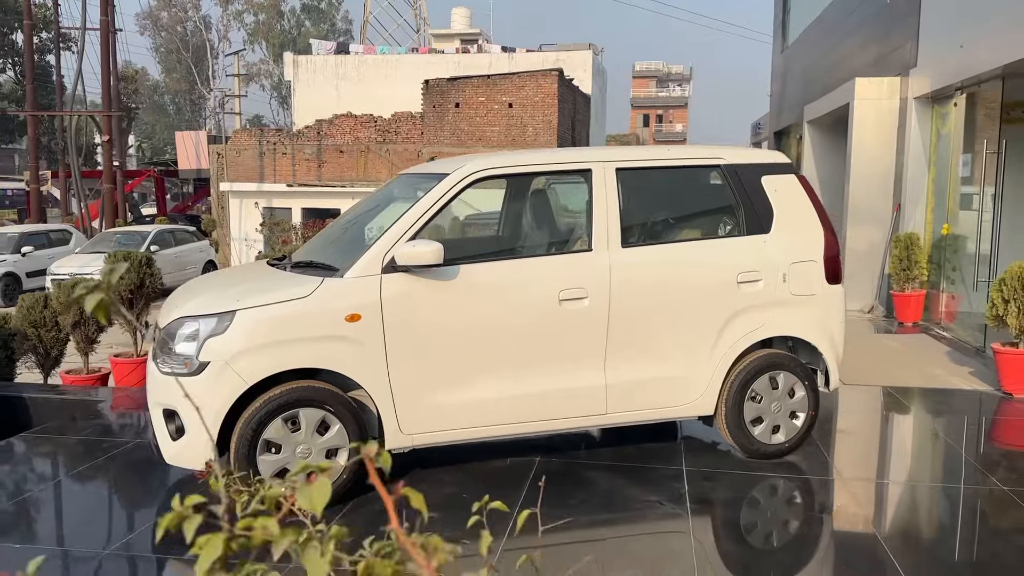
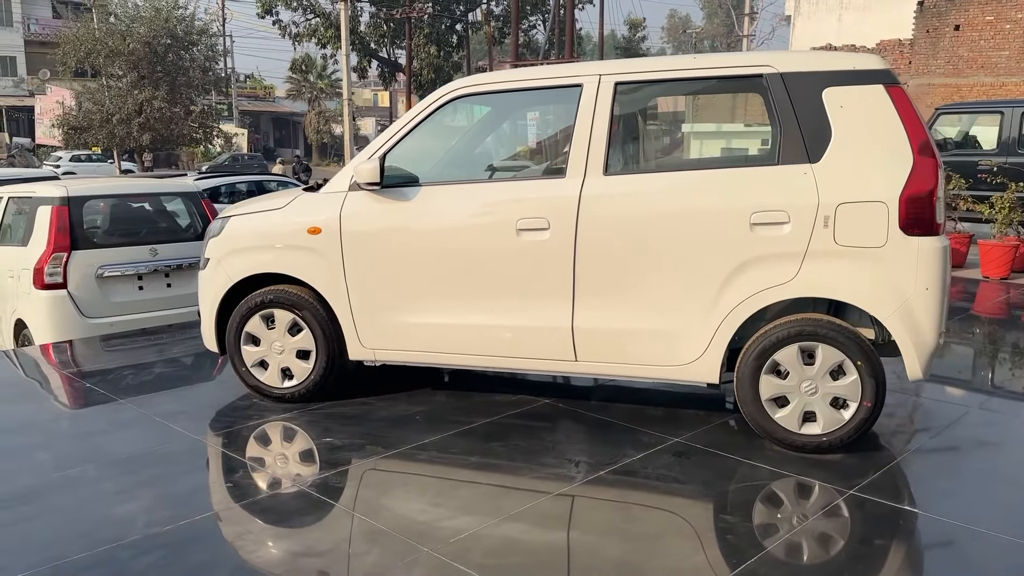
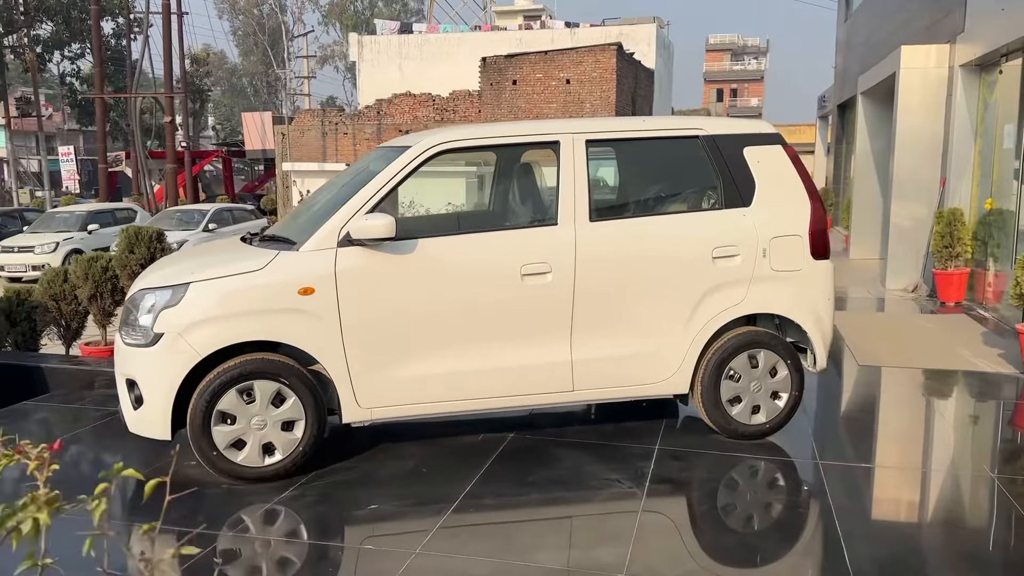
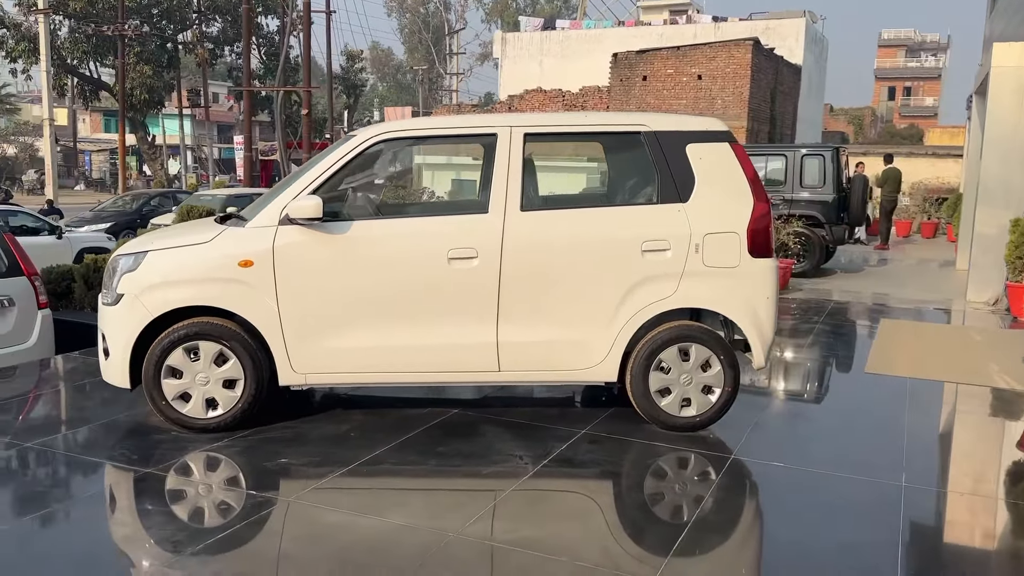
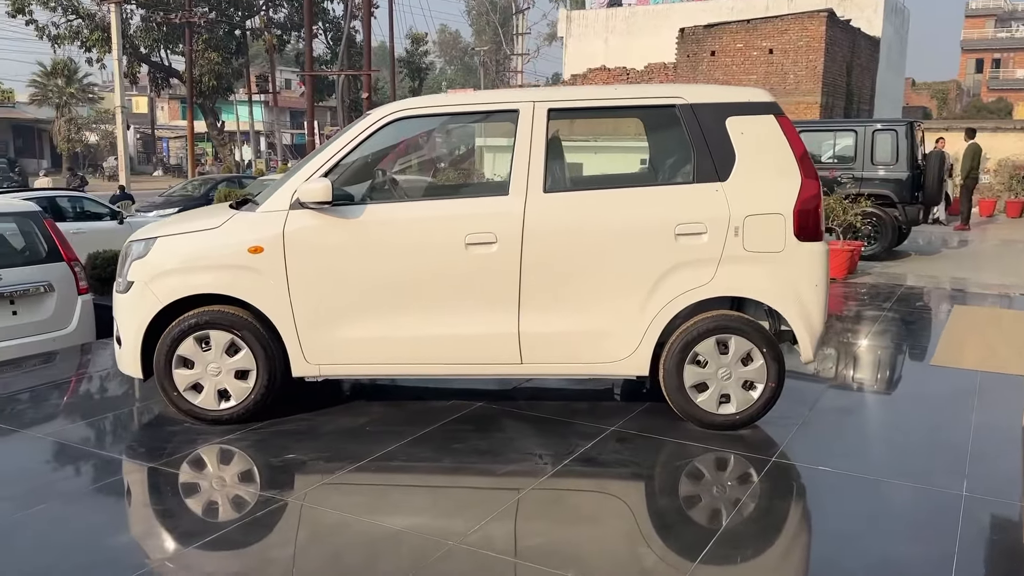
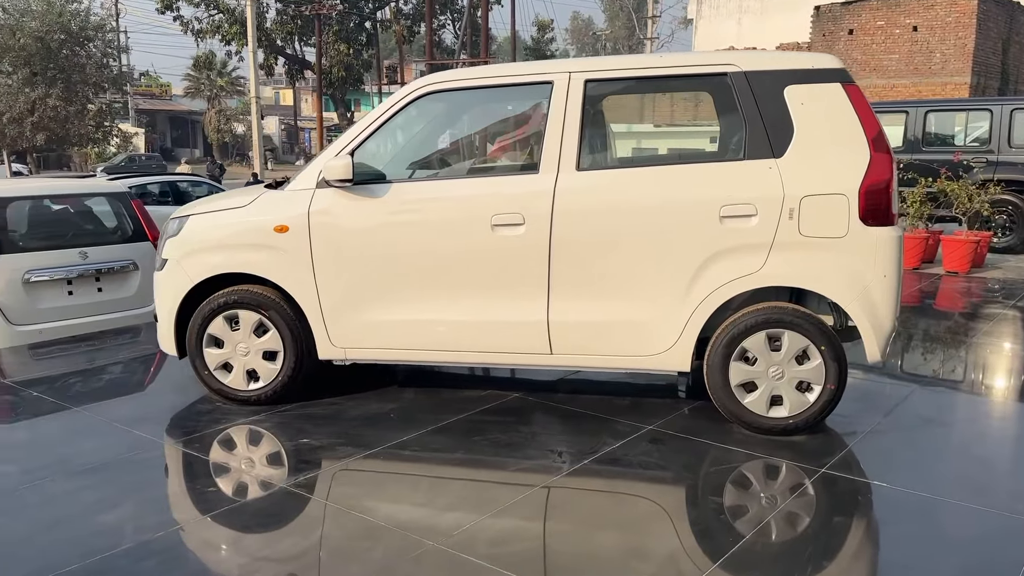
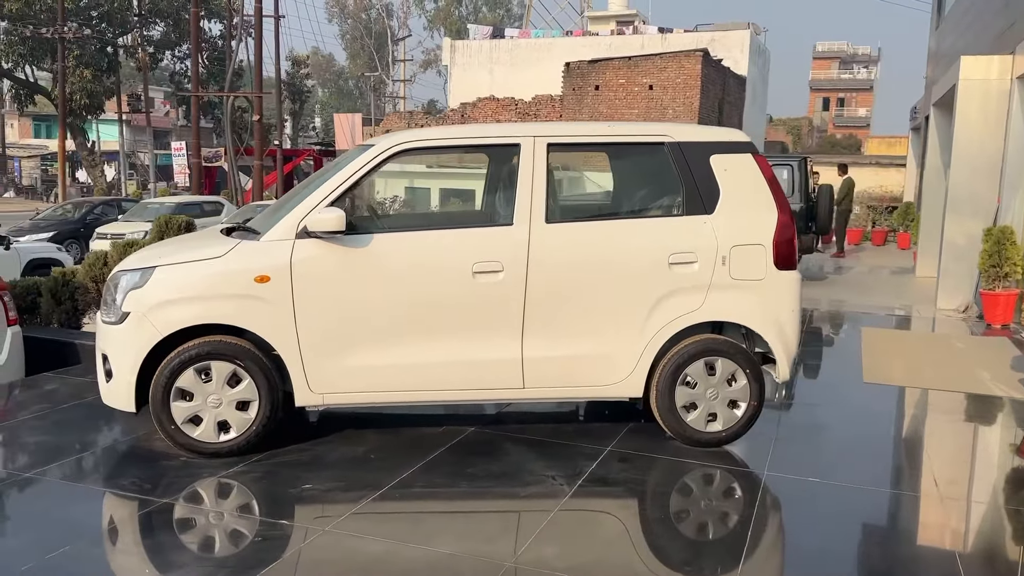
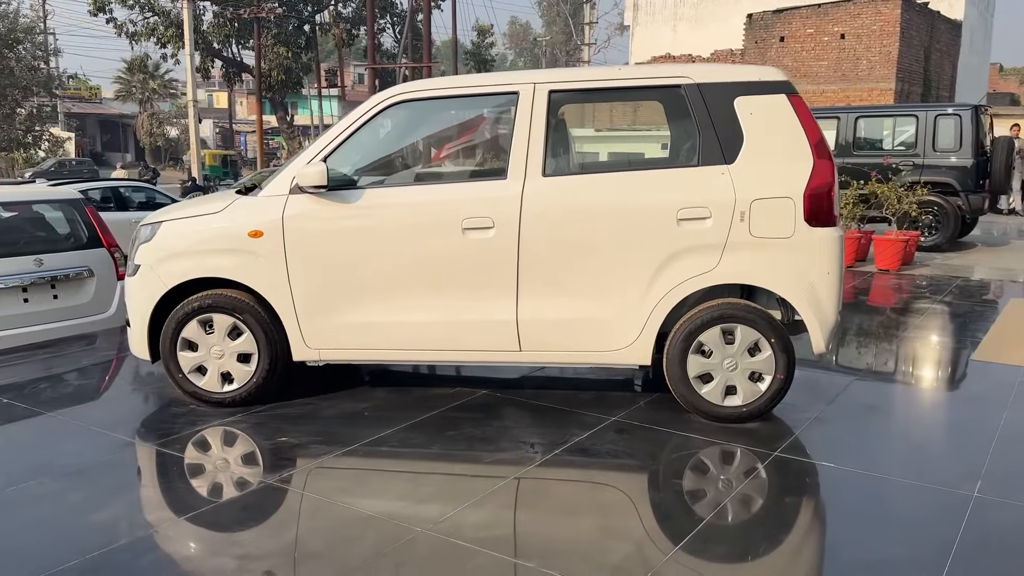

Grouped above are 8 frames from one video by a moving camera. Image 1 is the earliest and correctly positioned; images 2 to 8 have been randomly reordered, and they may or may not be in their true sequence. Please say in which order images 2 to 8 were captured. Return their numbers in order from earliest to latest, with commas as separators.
3, 7, 4, 5, 8, 6, 2
